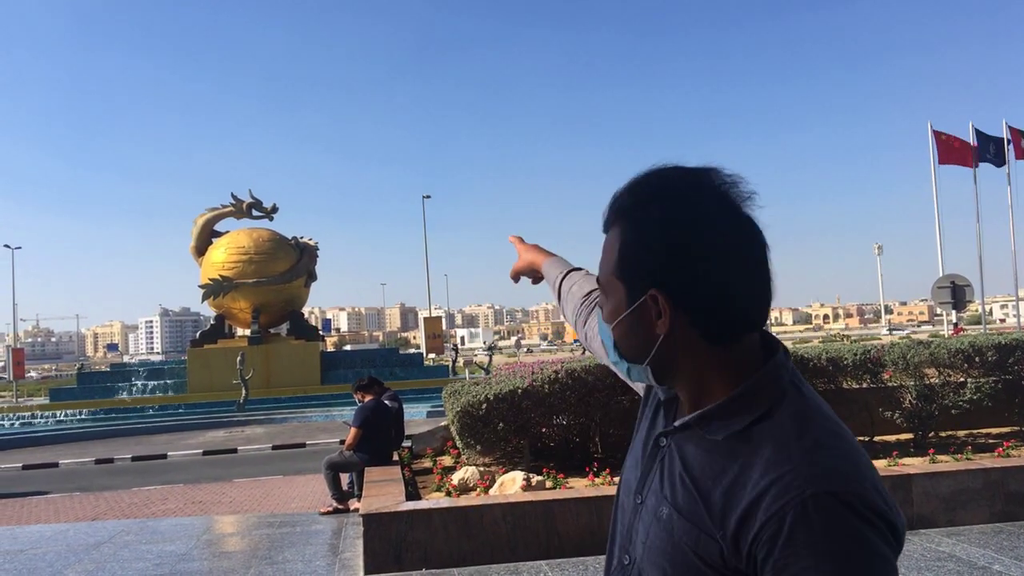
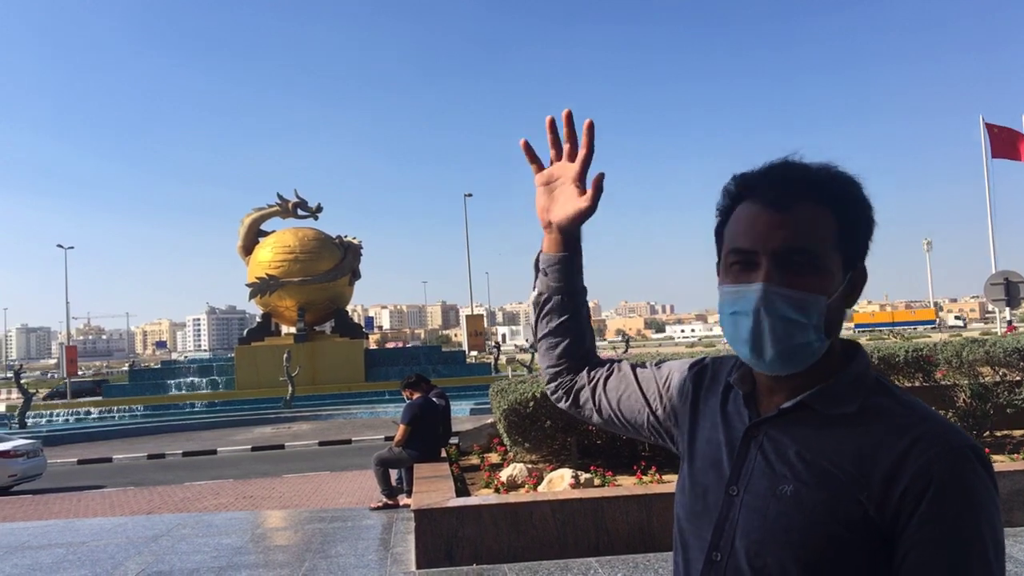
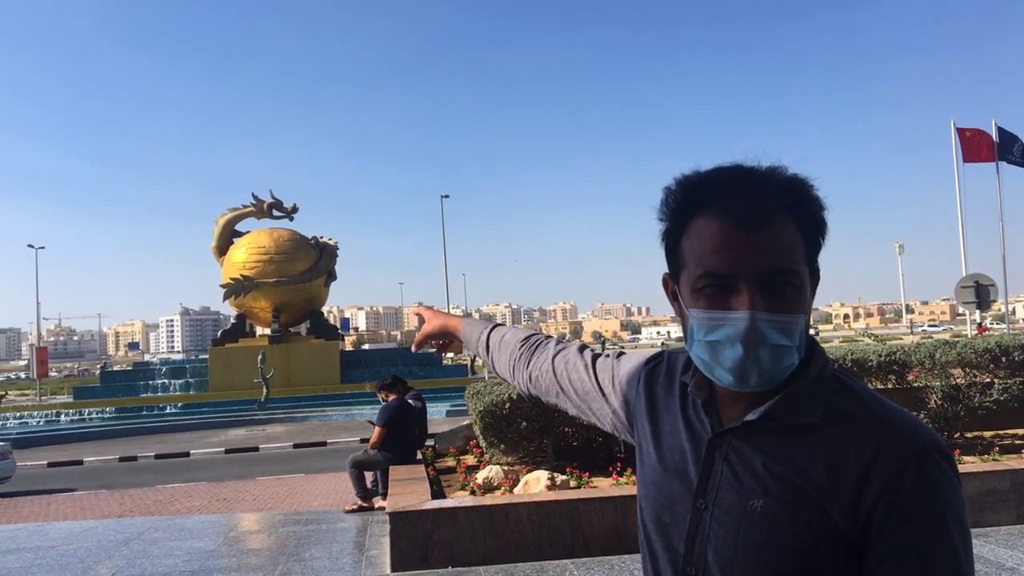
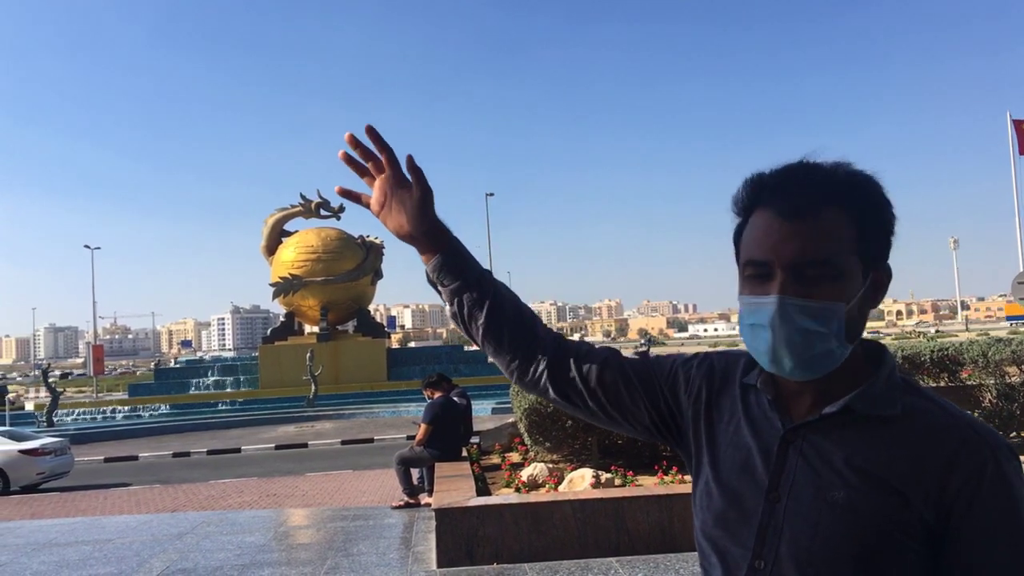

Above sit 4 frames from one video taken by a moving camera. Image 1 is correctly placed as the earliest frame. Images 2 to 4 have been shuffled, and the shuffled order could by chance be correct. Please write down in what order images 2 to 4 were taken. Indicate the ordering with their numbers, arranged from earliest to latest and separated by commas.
3, 2, 4
